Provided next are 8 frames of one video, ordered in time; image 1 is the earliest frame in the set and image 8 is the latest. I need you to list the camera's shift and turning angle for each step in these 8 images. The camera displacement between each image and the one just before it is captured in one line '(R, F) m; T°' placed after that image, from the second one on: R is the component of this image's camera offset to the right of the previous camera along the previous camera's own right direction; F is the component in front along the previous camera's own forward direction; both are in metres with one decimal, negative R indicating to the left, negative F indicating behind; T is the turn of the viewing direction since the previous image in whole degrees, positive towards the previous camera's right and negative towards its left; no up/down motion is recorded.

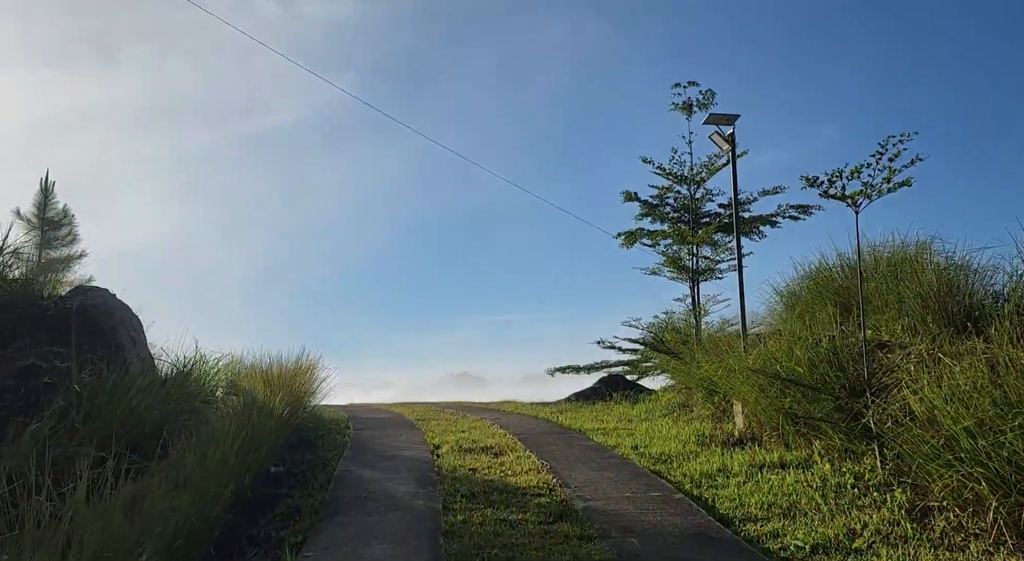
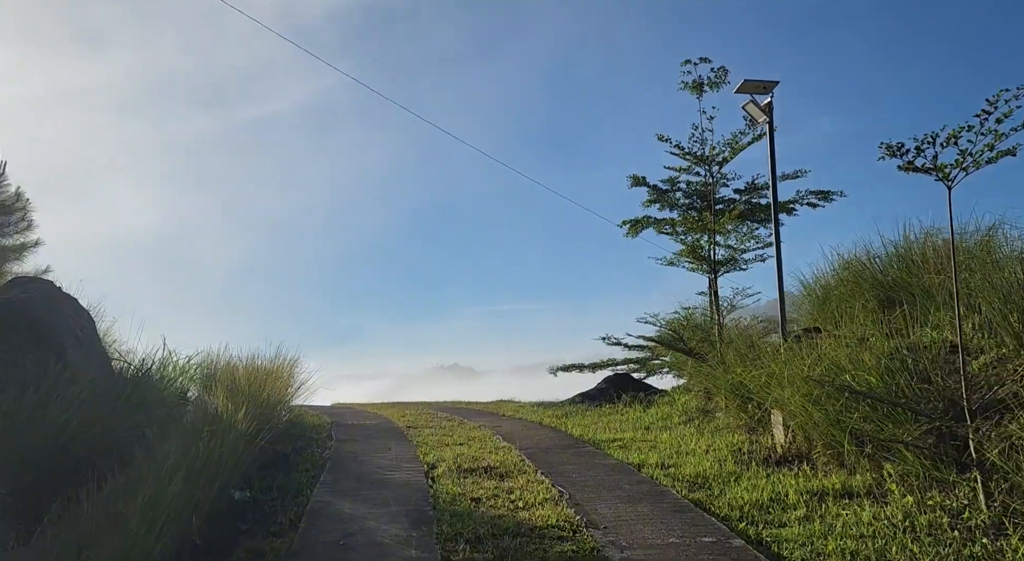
(-0.1, +1.0) m; +1°
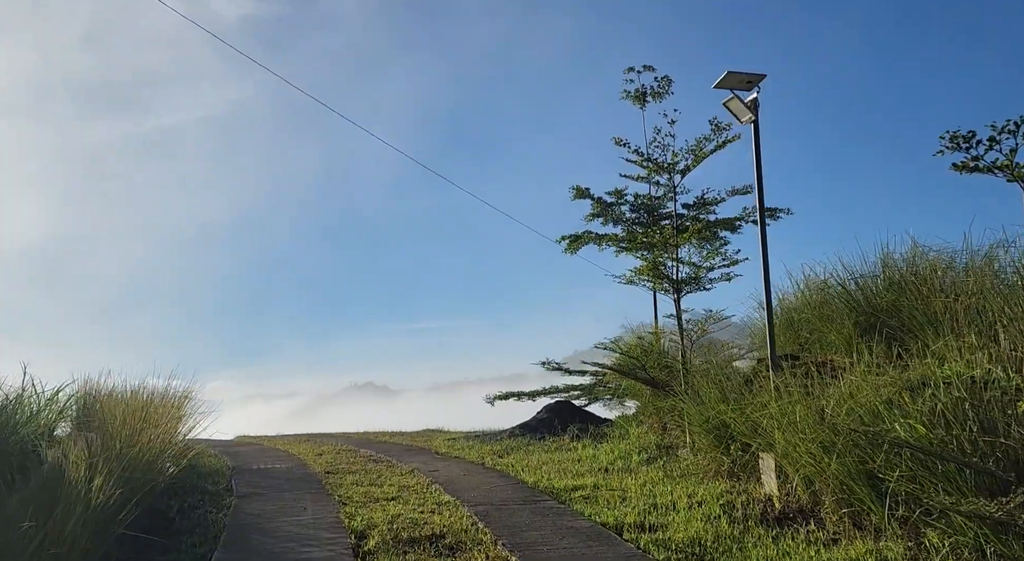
(-0.2, +1.1) m; +6°
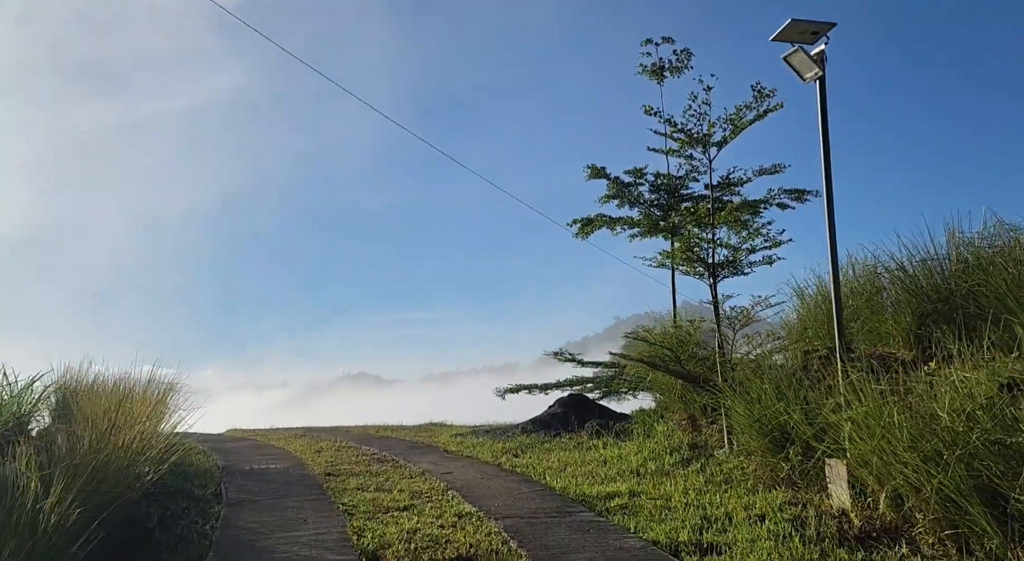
(-0.2, +0.7) m; 0°
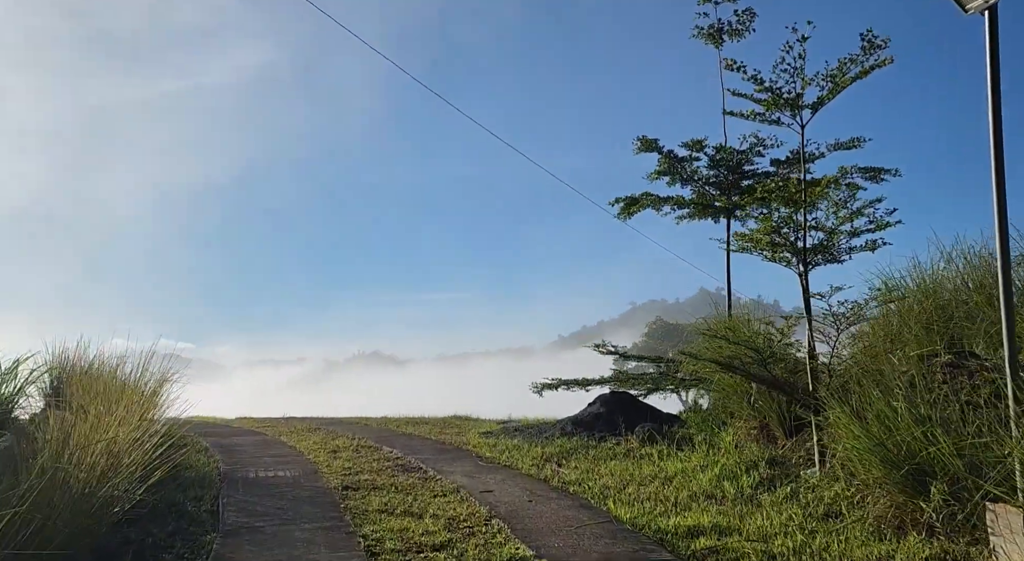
(-0.3, +1.1) m; -1°
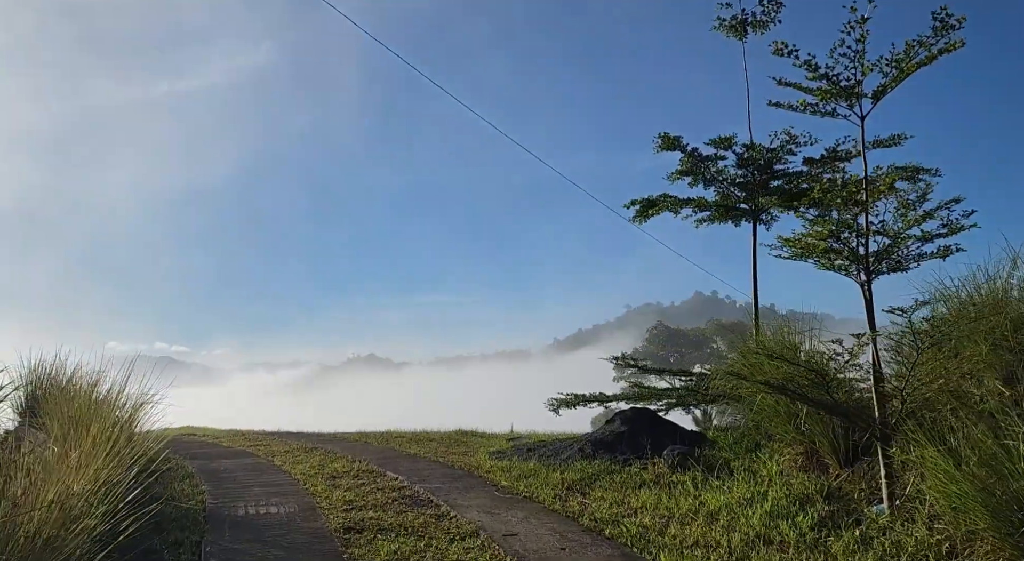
(-0.2, +0.7) m; 0°
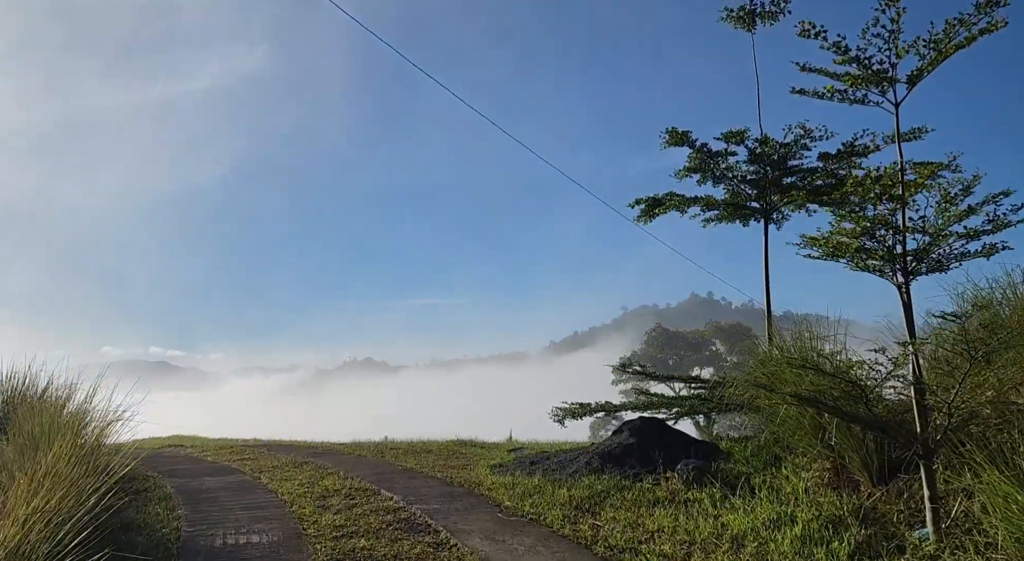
(-0.1, +0.5) m; 0°
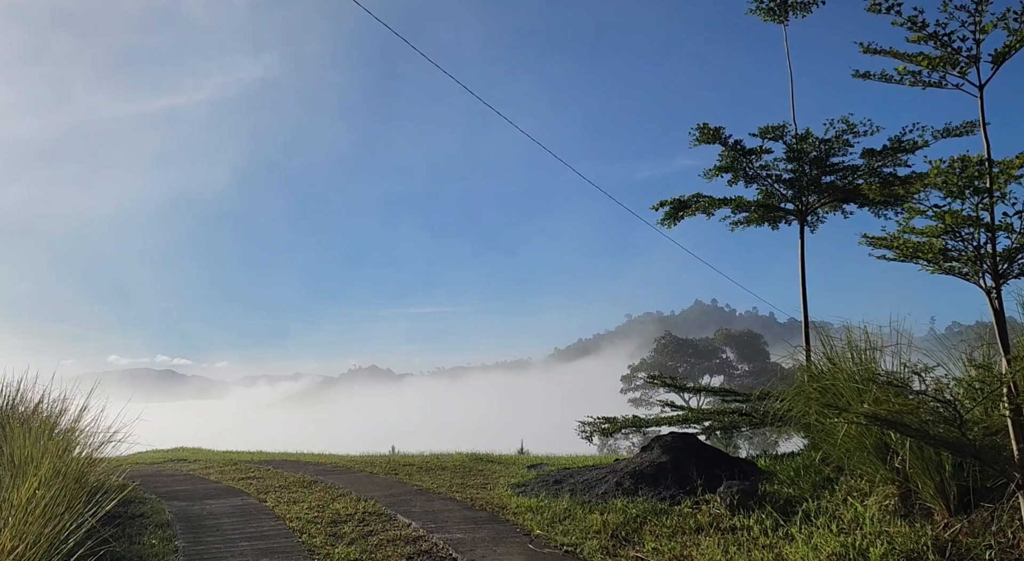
(-0.2, +0.5) m; 0°
